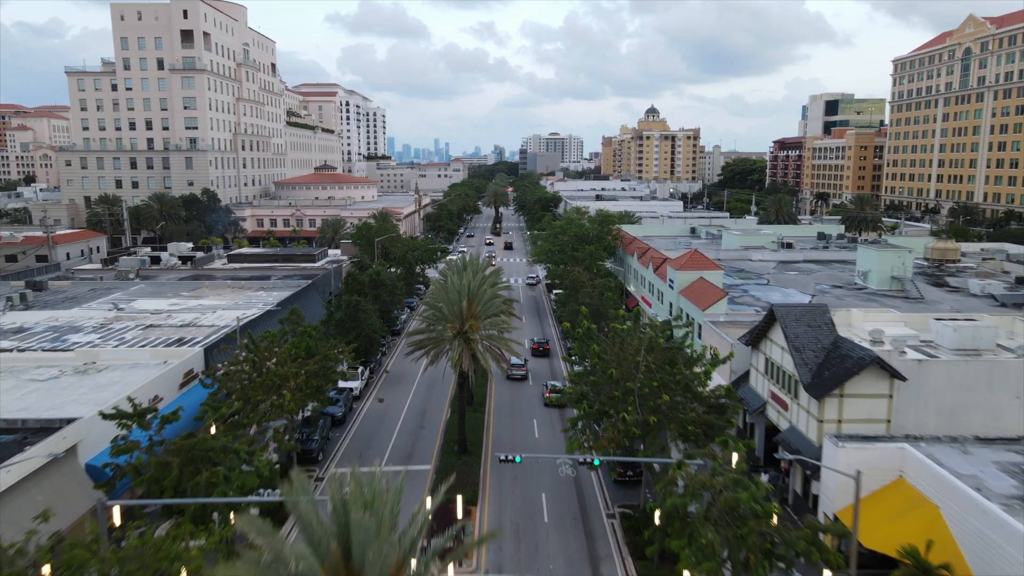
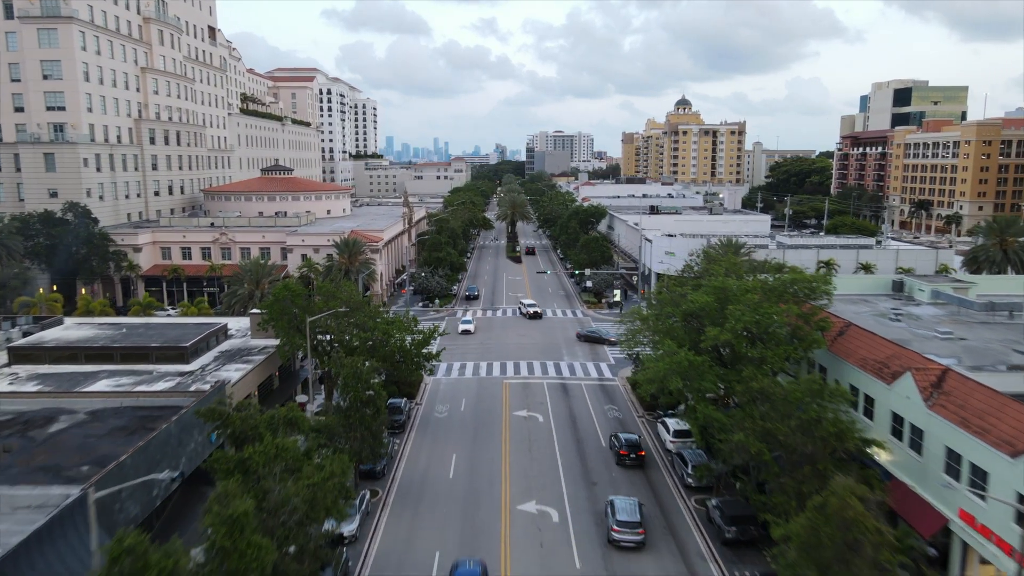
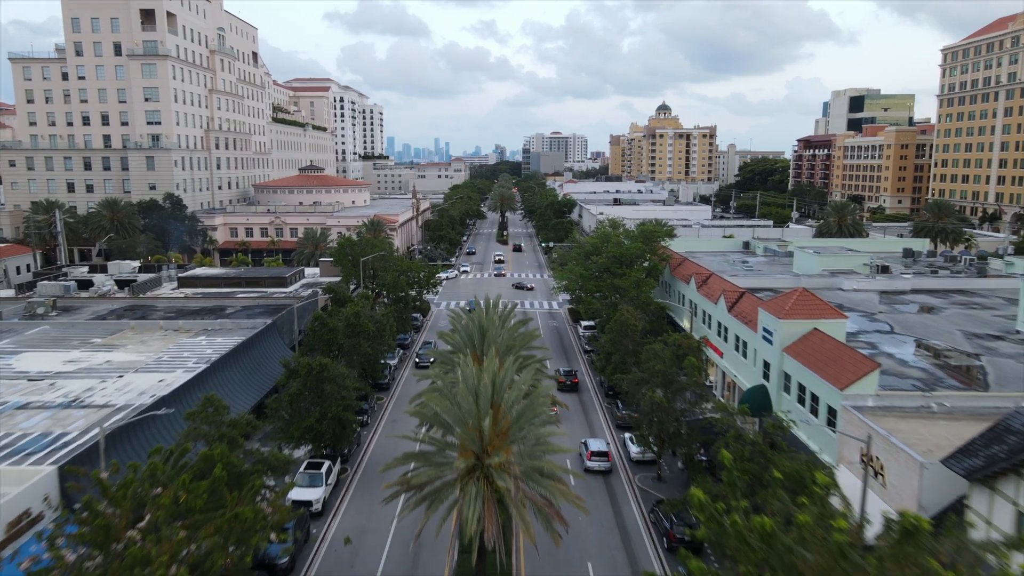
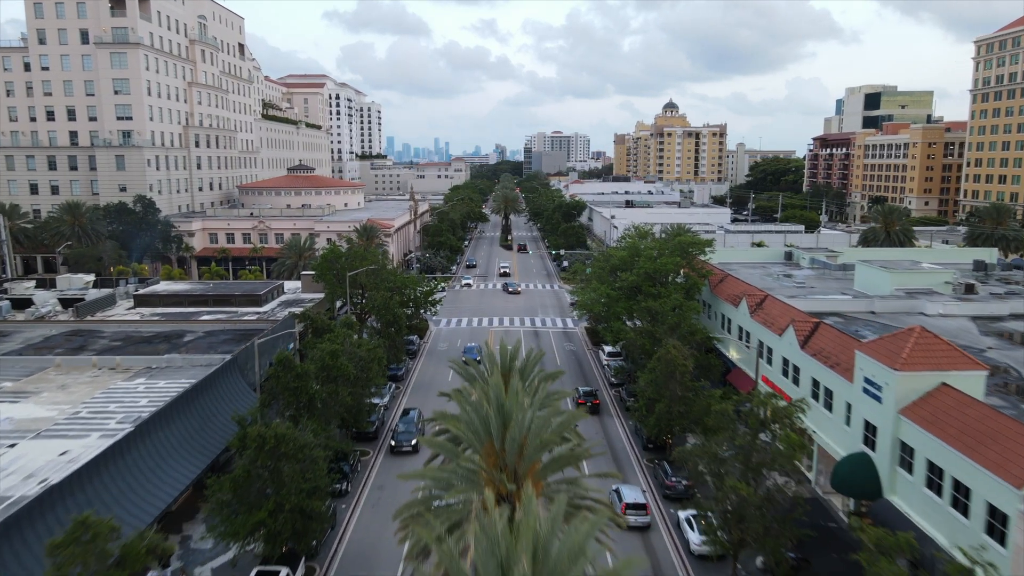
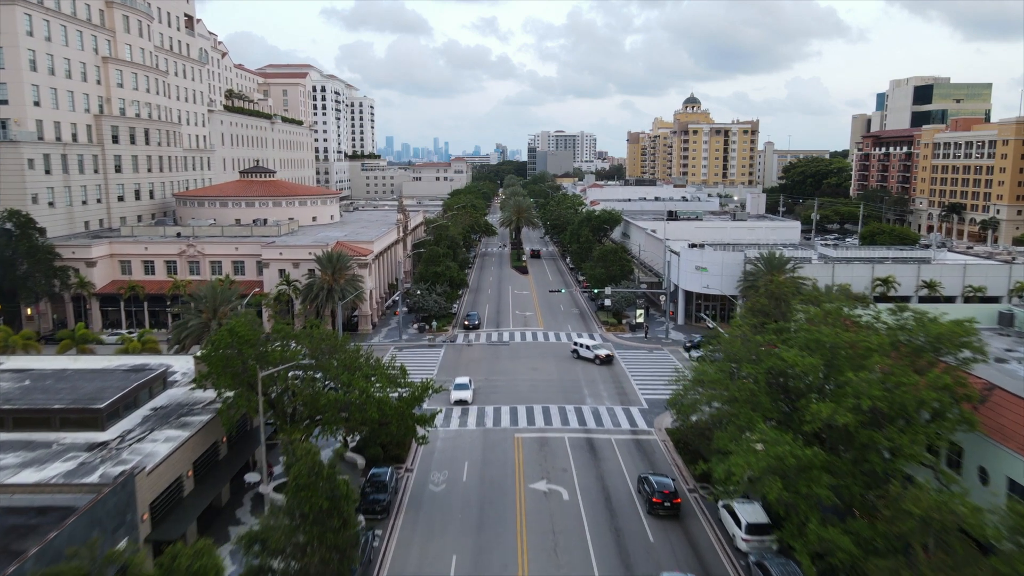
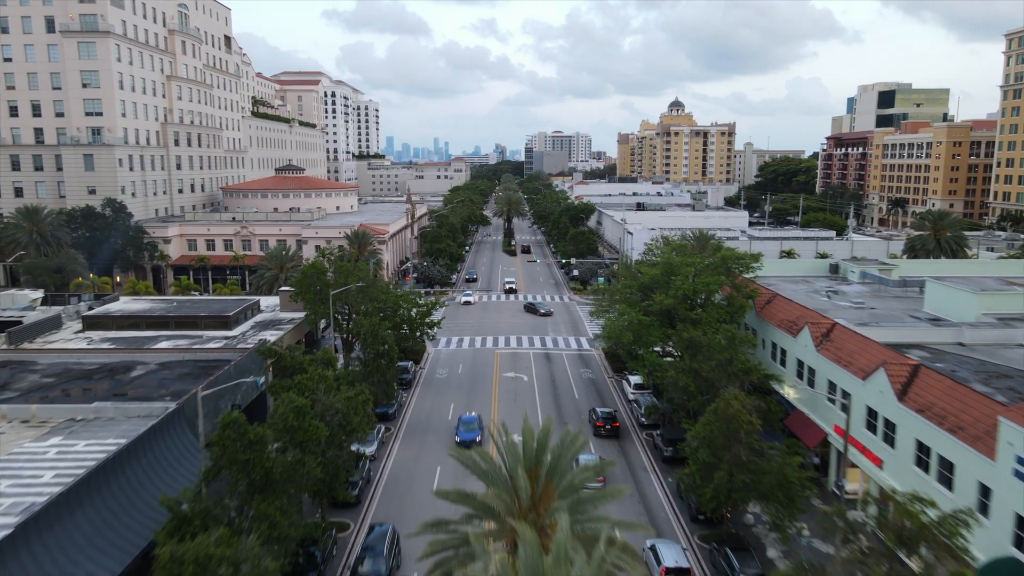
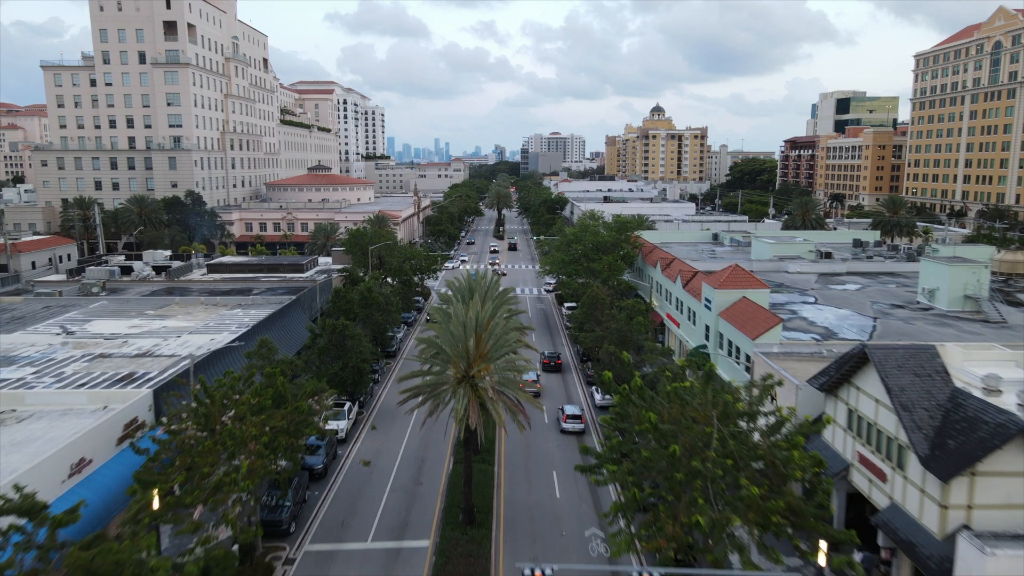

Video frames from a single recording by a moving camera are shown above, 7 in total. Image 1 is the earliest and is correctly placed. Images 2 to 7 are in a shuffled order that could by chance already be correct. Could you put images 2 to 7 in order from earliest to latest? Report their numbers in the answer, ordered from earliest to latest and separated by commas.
7, 3, 4, 6, 2, 5
